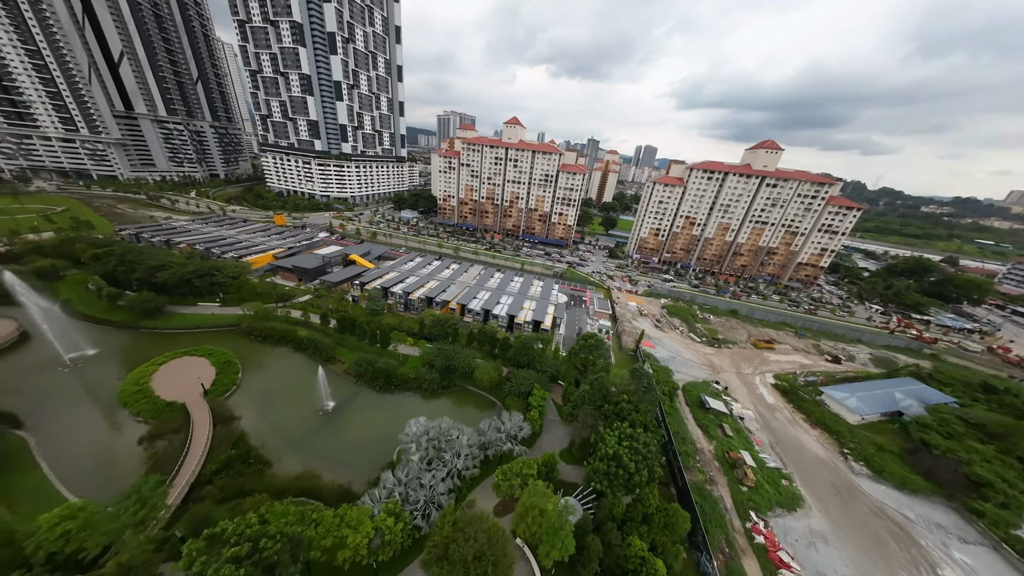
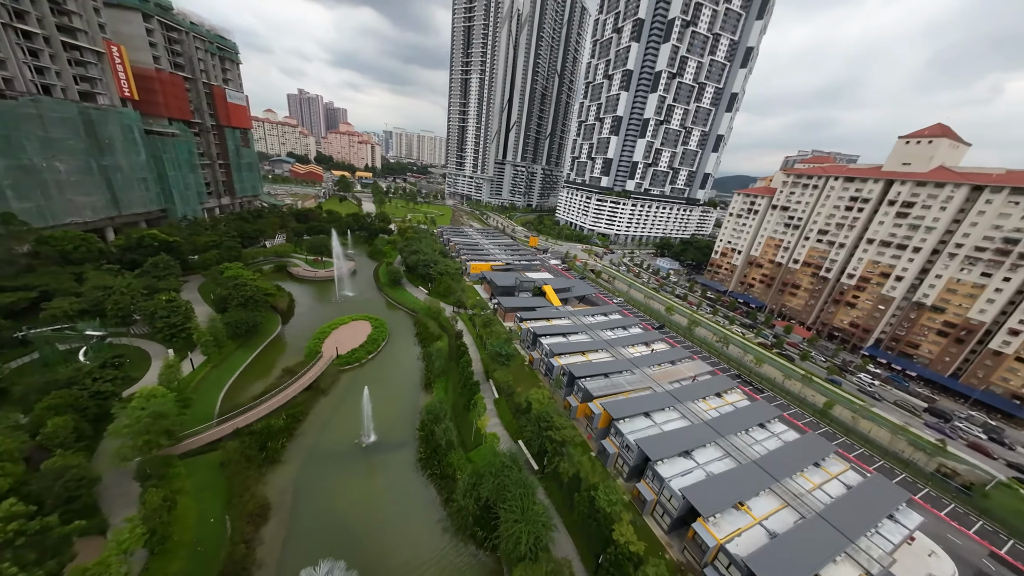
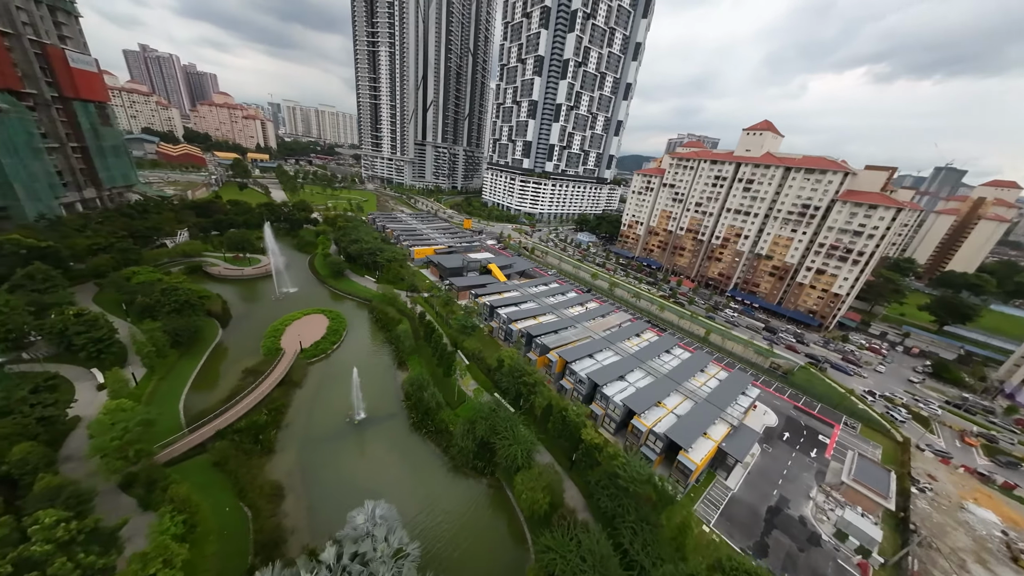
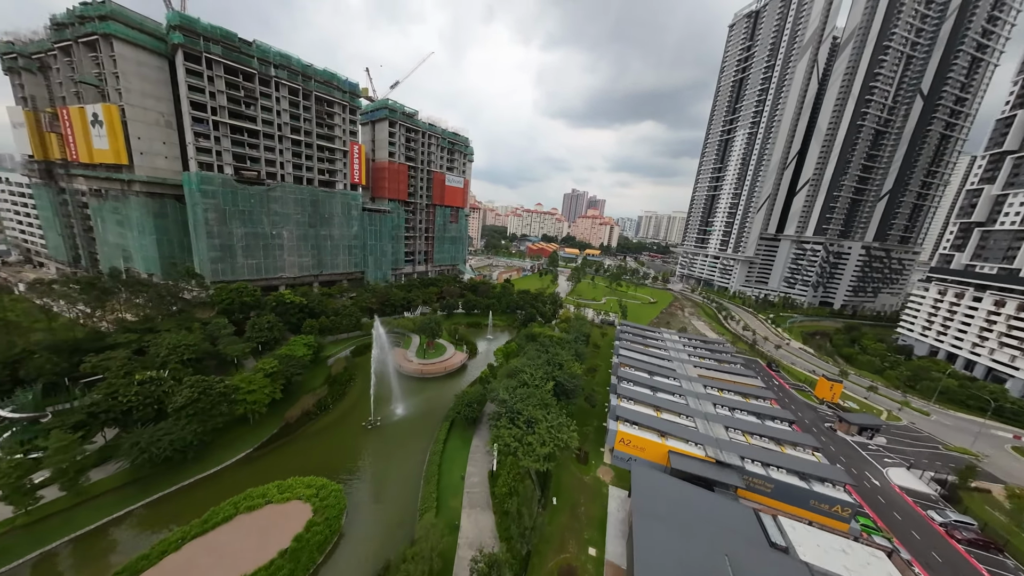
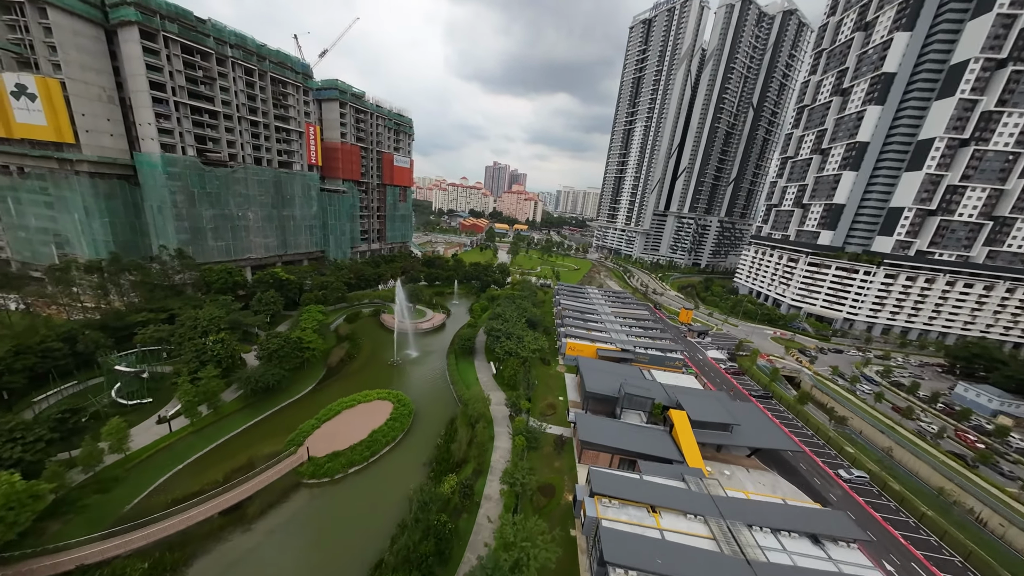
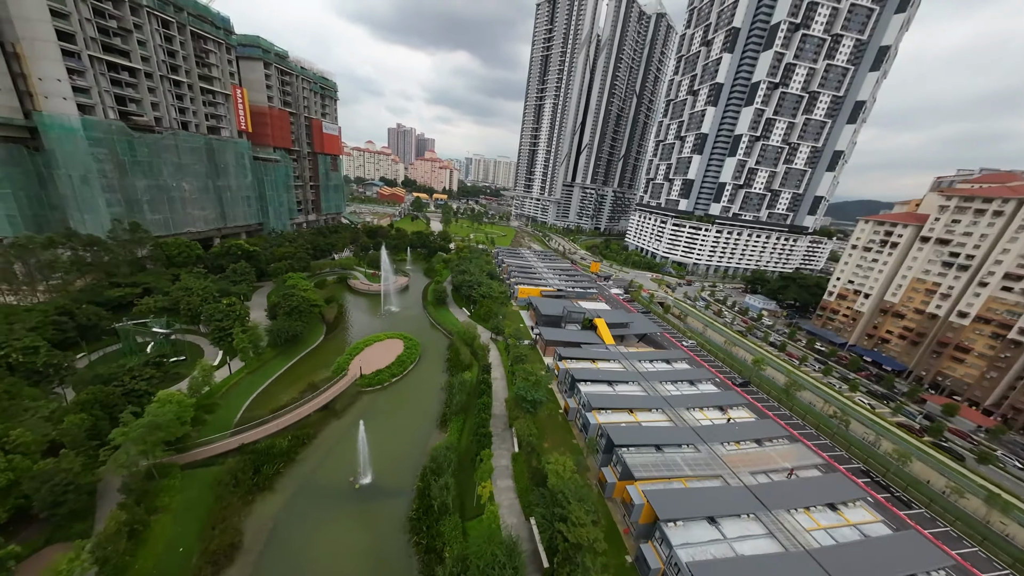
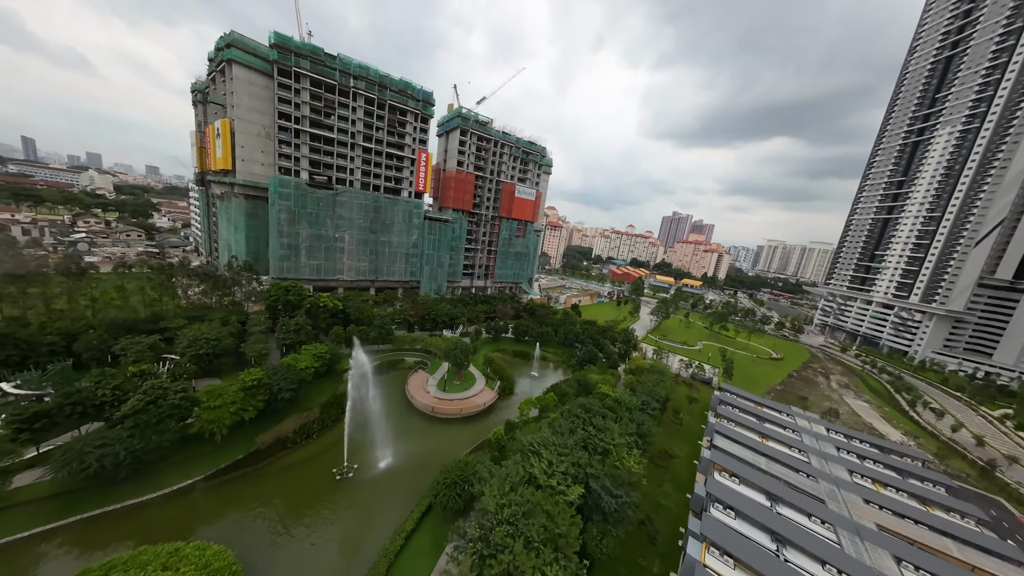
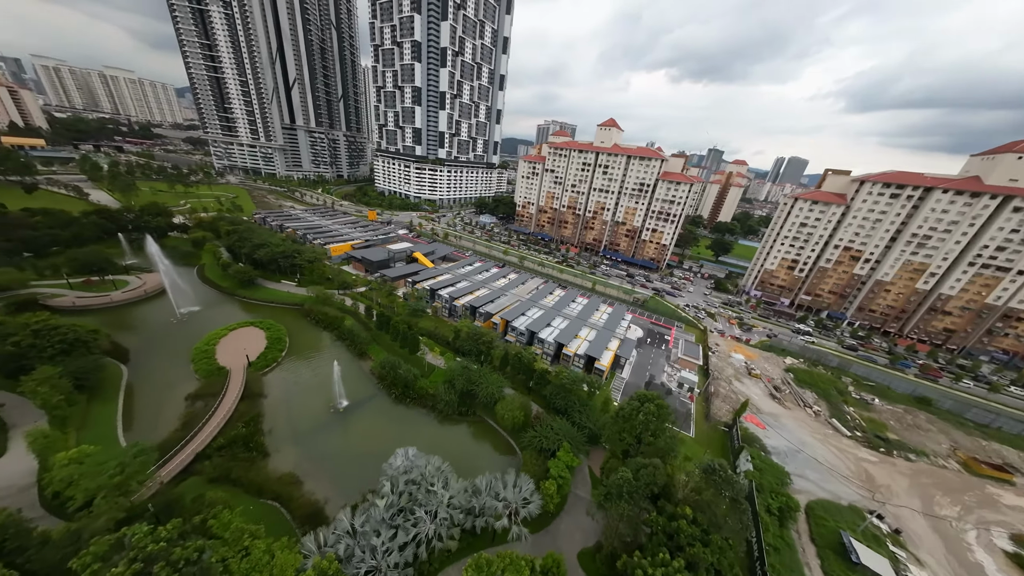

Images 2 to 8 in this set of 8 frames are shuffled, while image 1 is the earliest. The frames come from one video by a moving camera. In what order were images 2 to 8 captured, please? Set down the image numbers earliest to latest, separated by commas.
8, 3, 2, 6, 5, 4, 7
